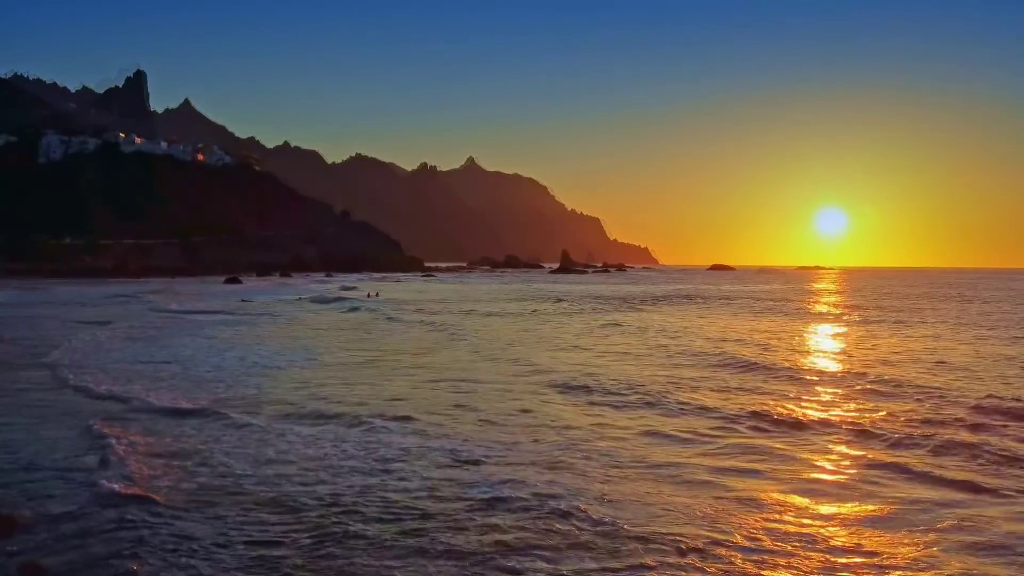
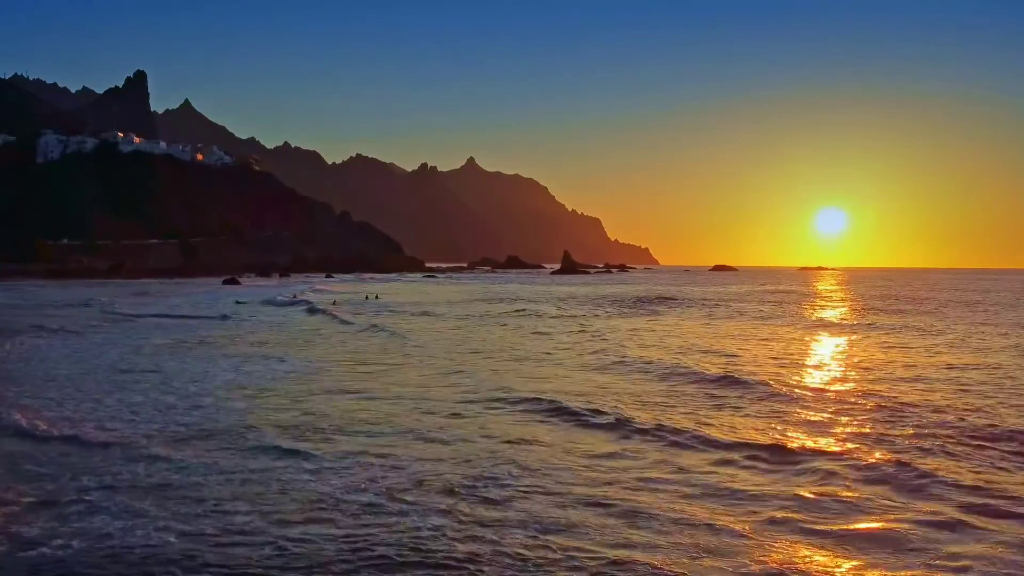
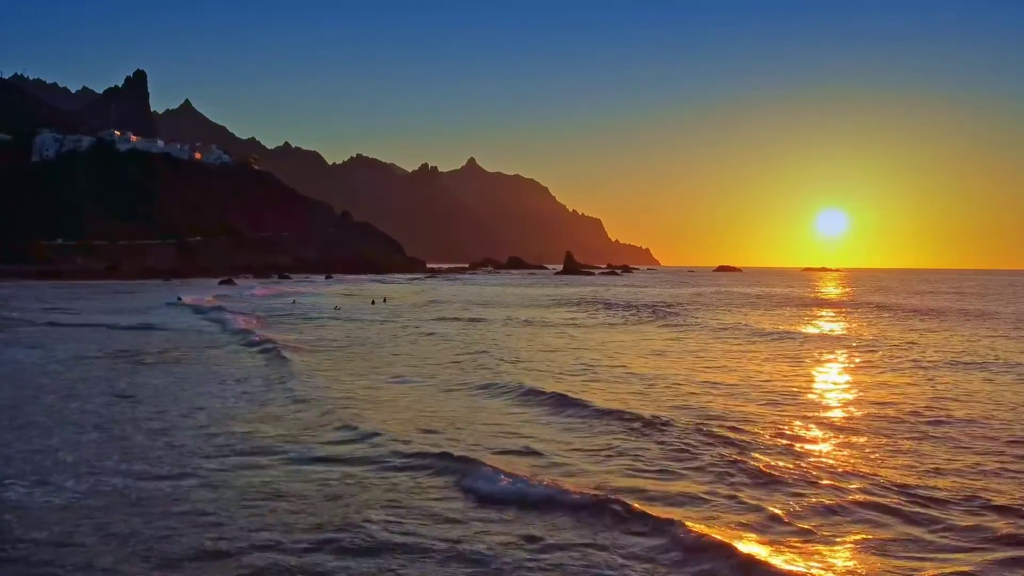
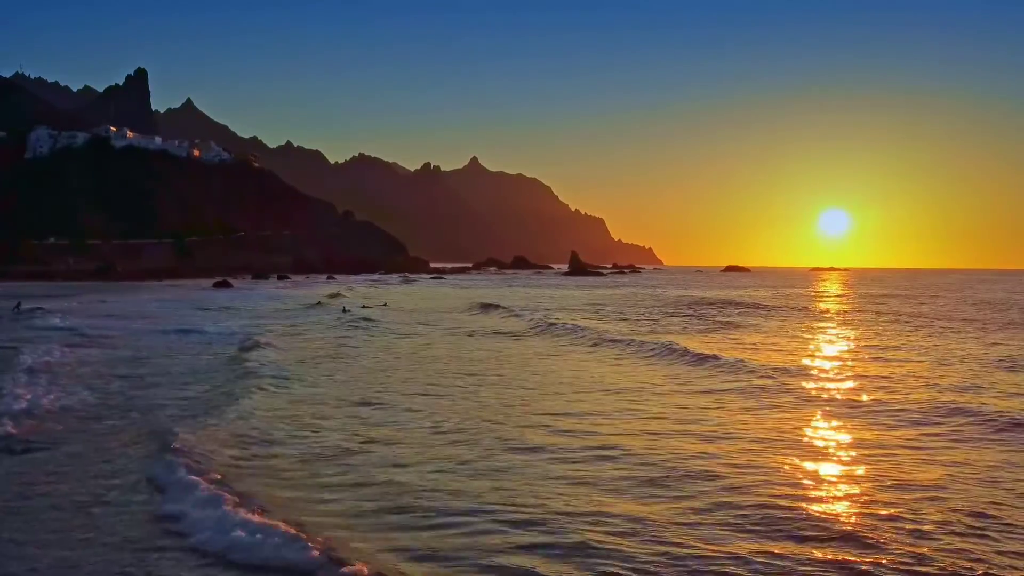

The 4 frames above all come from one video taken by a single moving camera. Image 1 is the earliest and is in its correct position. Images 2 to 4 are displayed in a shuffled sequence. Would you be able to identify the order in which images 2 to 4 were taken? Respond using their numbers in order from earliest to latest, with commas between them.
2, 3, 4
